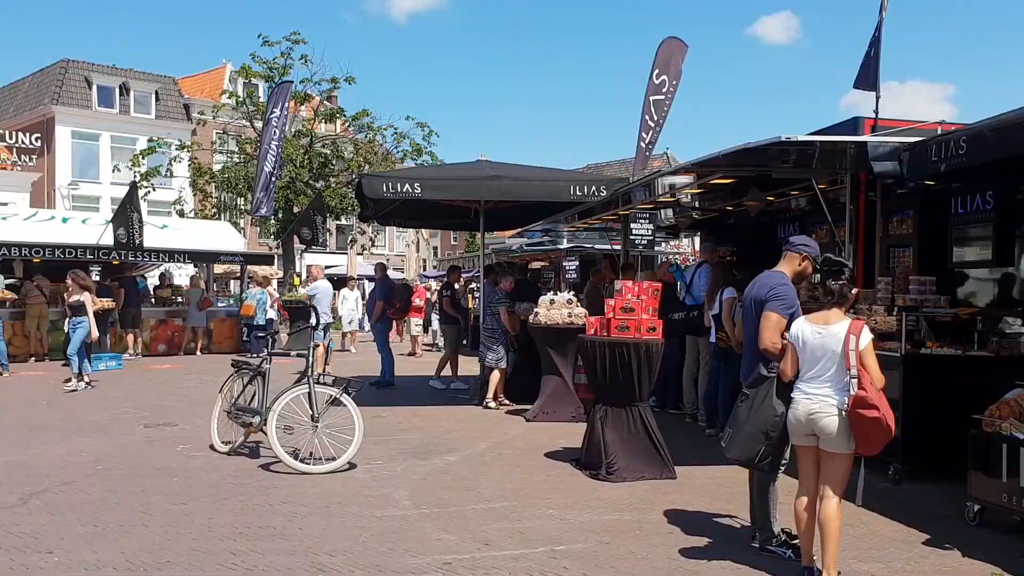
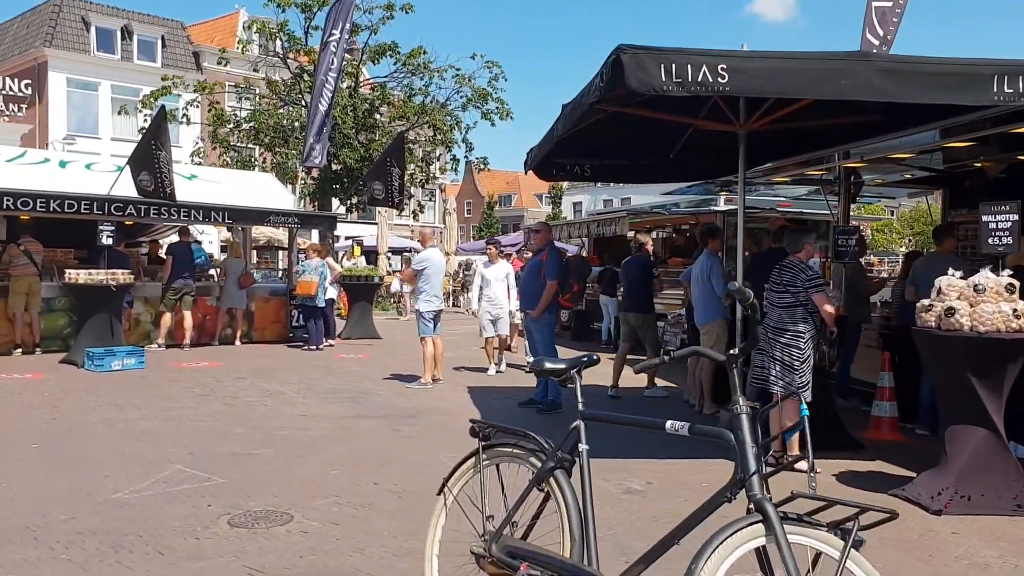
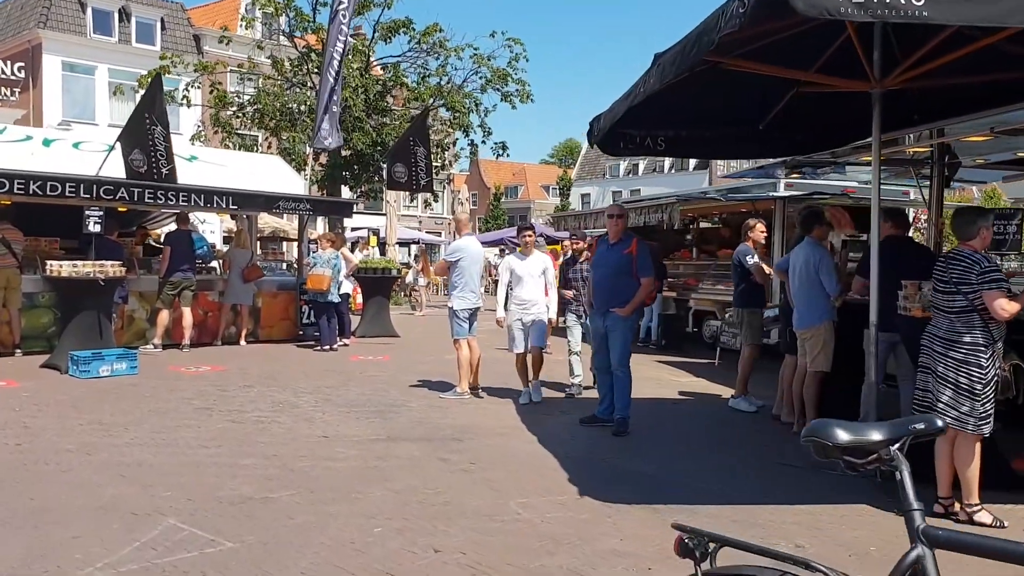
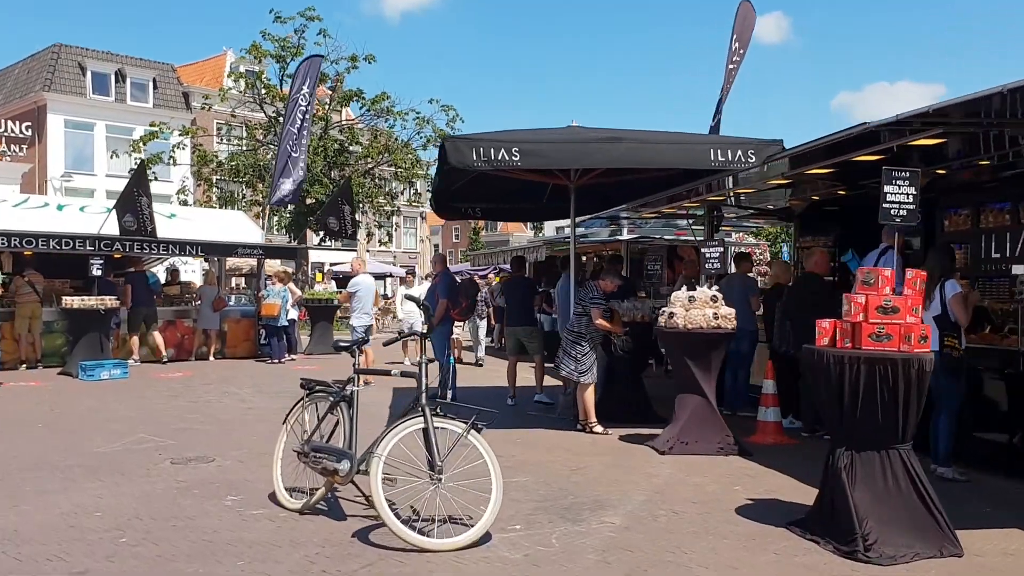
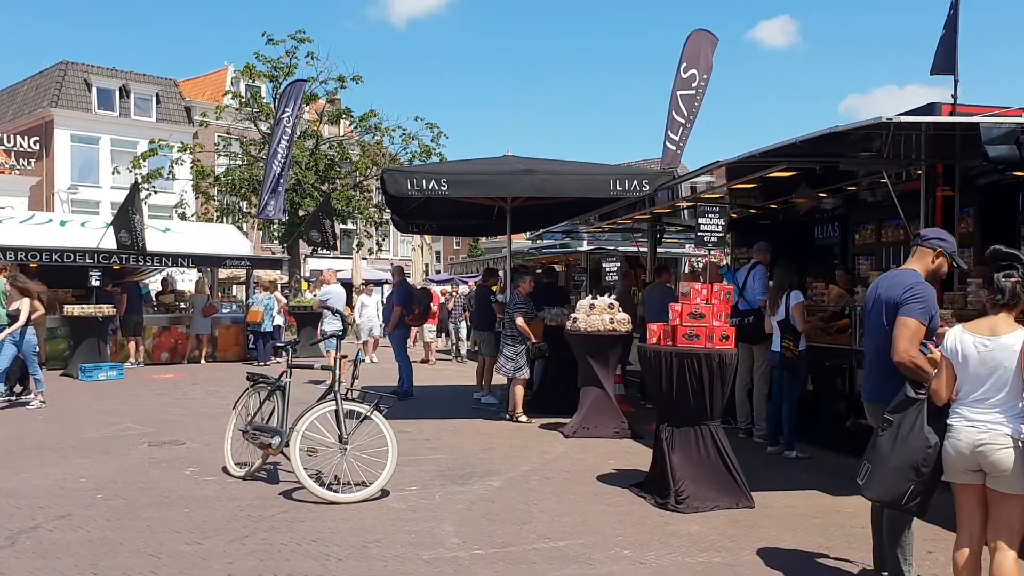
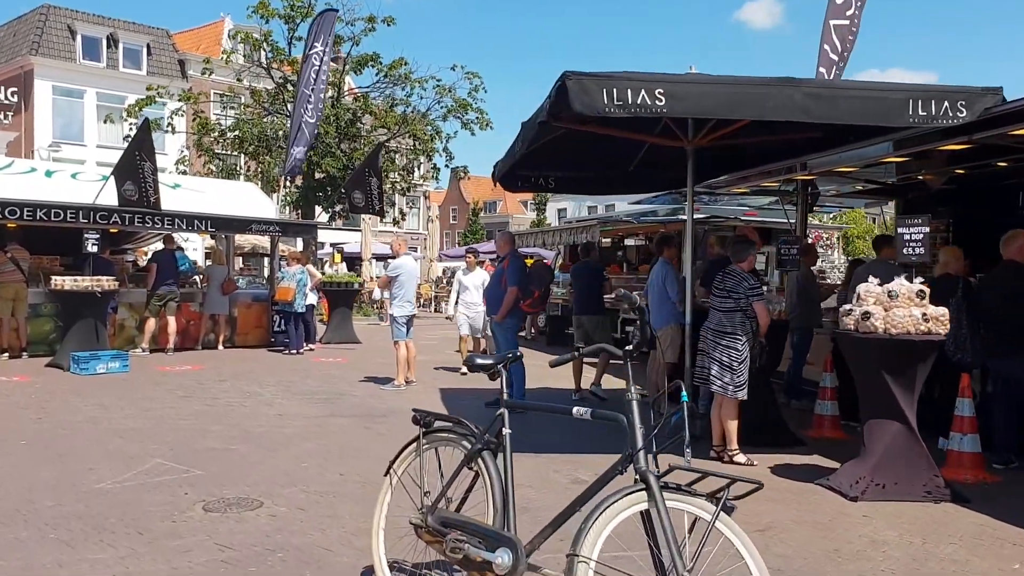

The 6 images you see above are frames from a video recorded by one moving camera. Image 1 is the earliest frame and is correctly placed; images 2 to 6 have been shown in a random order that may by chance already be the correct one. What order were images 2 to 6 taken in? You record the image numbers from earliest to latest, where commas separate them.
5, 4, 6, 2, 3
